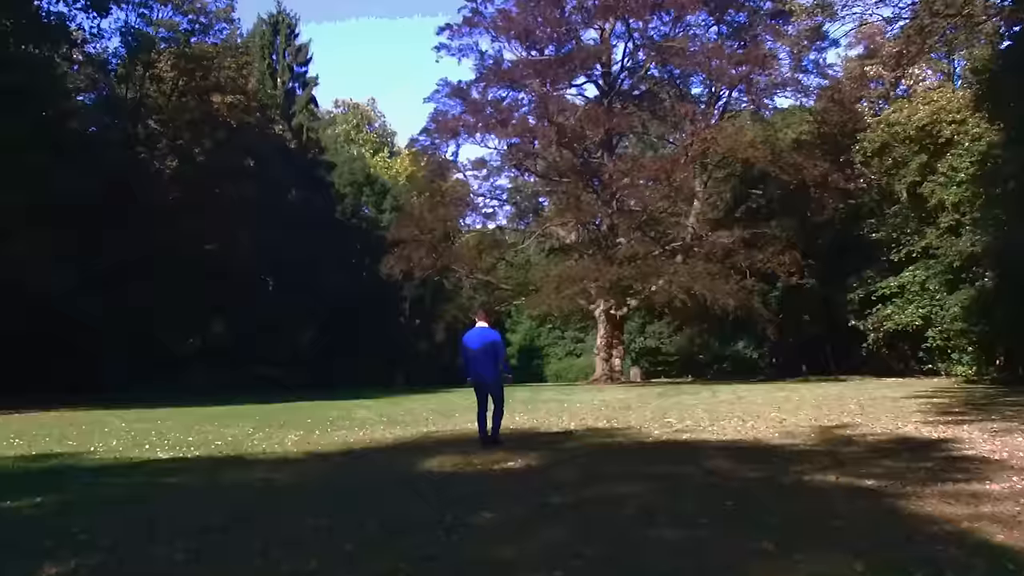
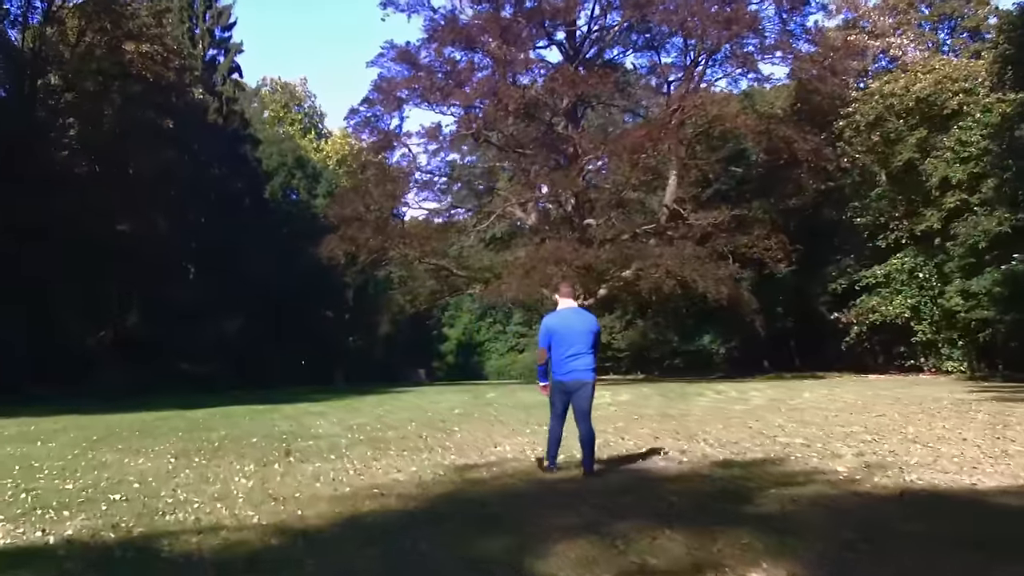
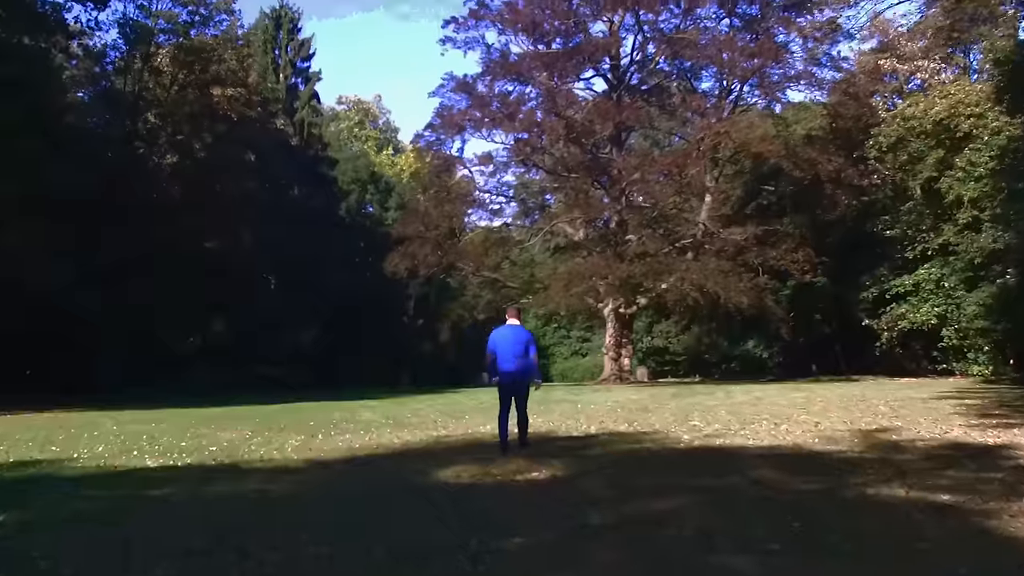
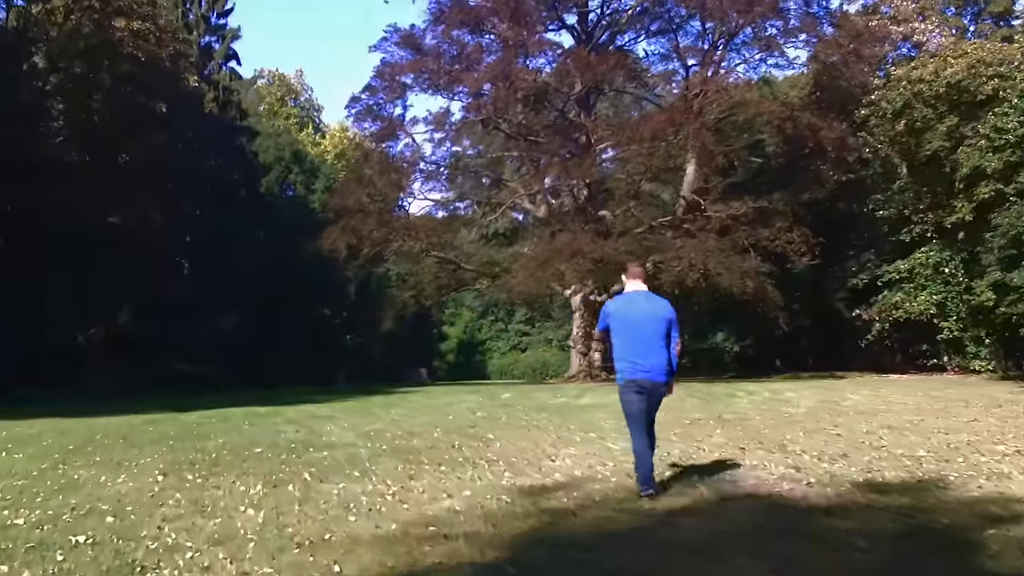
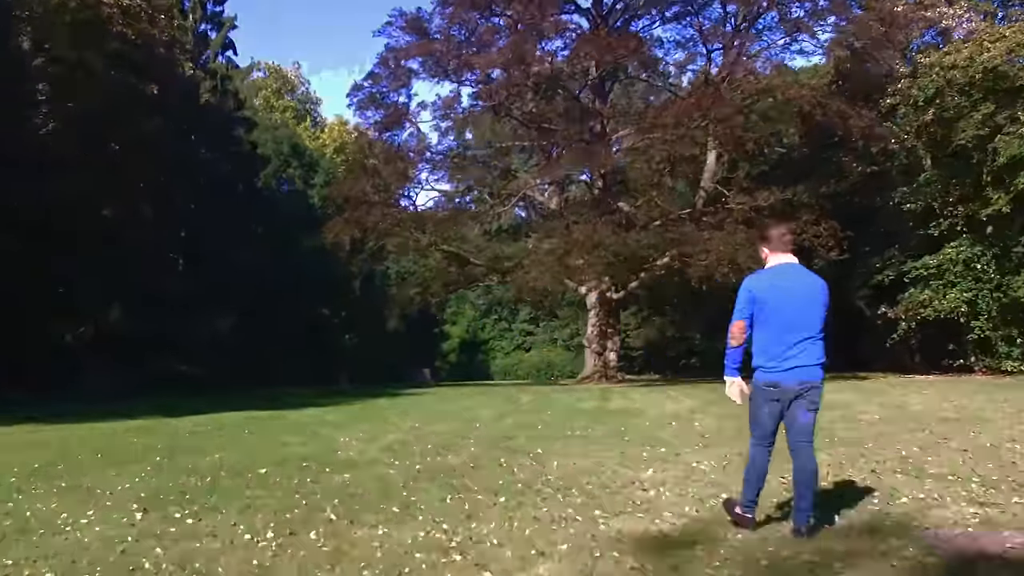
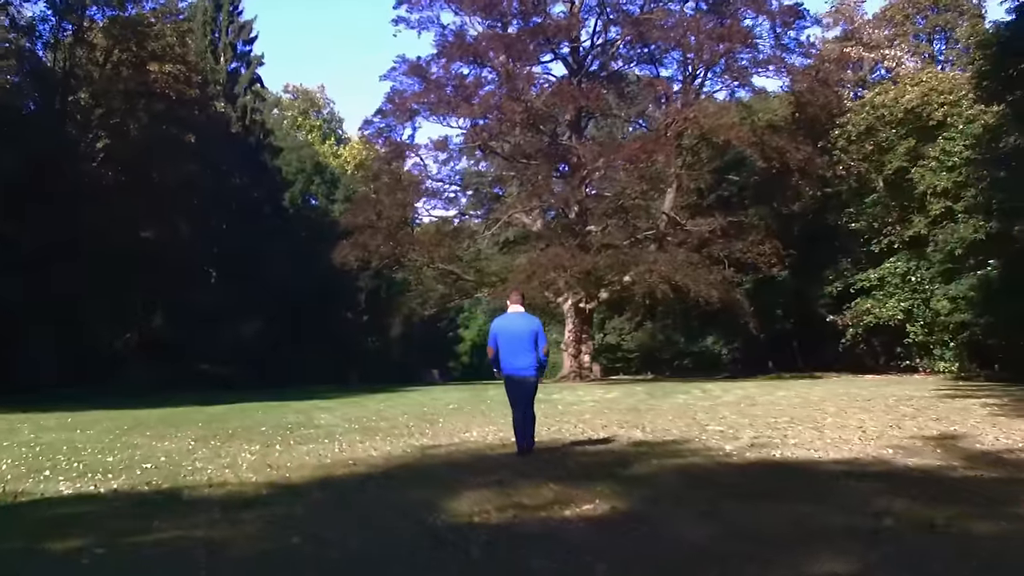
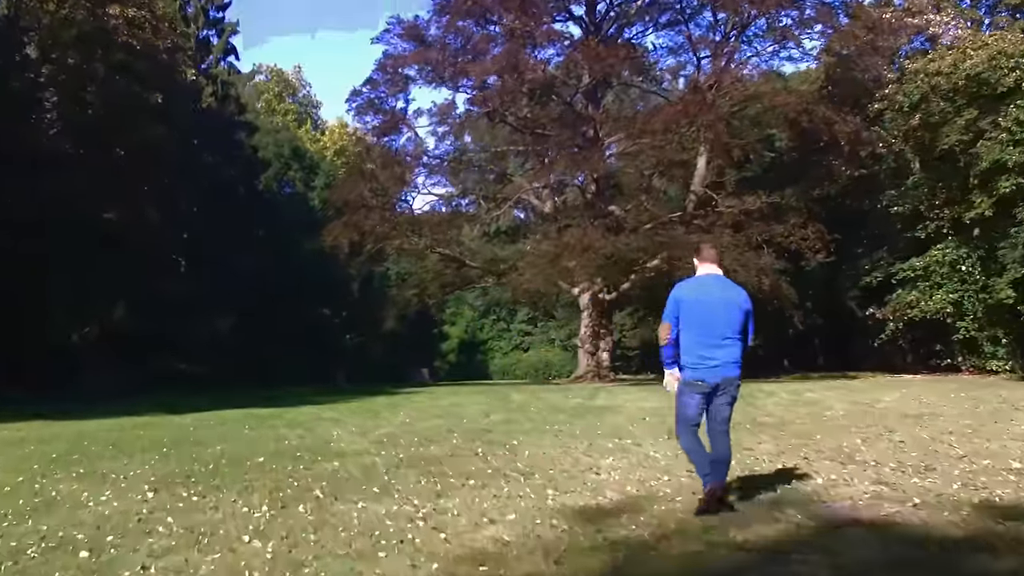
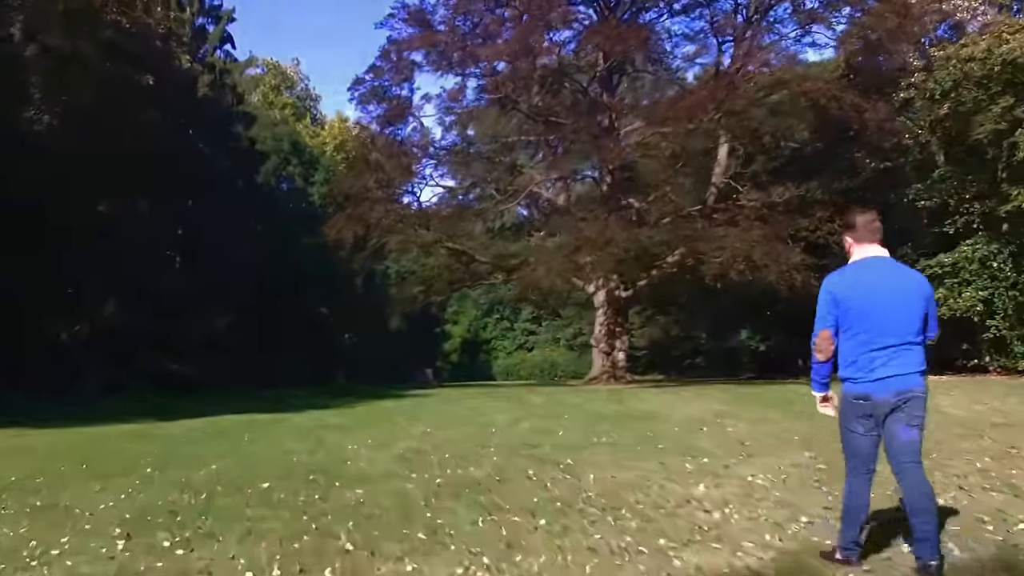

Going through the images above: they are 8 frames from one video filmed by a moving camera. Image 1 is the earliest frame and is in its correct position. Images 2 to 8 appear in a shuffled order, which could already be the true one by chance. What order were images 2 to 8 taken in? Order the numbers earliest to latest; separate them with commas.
3, 6, 2, 4, 7, 5, 8
